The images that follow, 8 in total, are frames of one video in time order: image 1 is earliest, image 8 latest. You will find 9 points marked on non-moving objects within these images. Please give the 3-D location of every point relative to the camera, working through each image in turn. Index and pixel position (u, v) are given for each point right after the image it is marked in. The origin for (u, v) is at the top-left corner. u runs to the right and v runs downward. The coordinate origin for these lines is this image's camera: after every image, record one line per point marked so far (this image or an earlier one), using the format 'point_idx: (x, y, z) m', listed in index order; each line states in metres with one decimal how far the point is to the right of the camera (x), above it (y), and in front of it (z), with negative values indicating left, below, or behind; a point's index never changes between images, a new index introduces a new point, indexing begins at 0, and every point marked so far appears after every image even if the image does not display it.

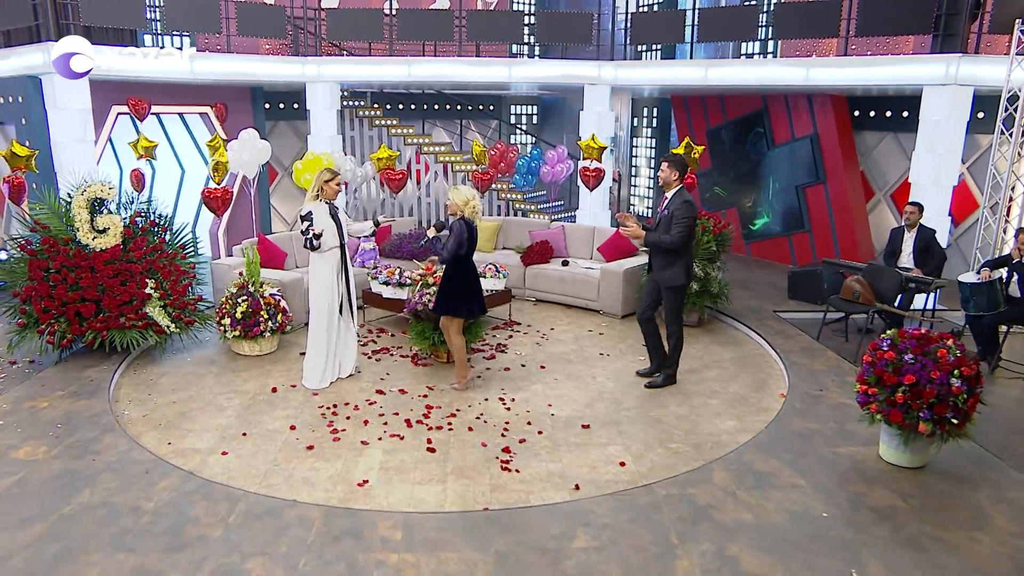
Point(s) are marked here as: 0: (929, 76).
0: (+4.6, +2.3, +7.6) m
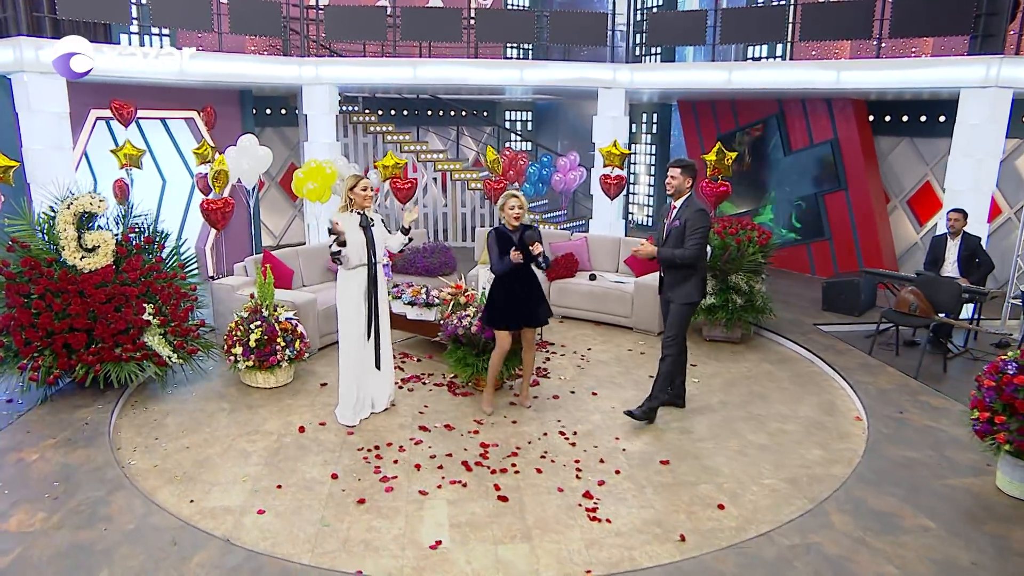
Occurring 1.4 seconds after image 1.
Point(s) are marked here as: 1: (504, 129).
0: (+4.9, +2.2, +7.3) m
1: (-0.2, +3.0, +13.1) m
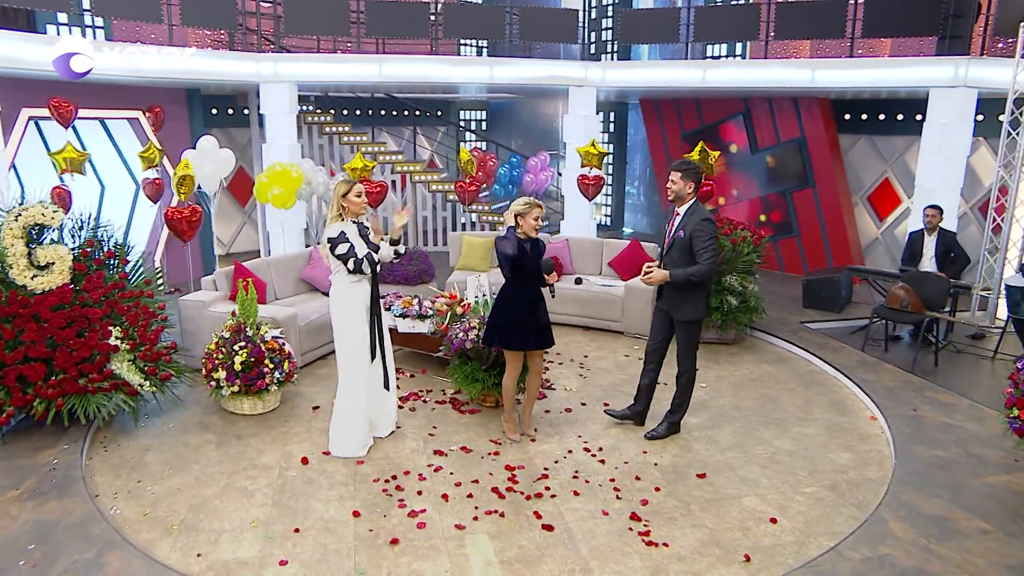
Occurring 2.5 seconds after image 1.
0: (+4.6, +2.3, +7.5) m
1: (-1.0, +2.9, +12.8) m
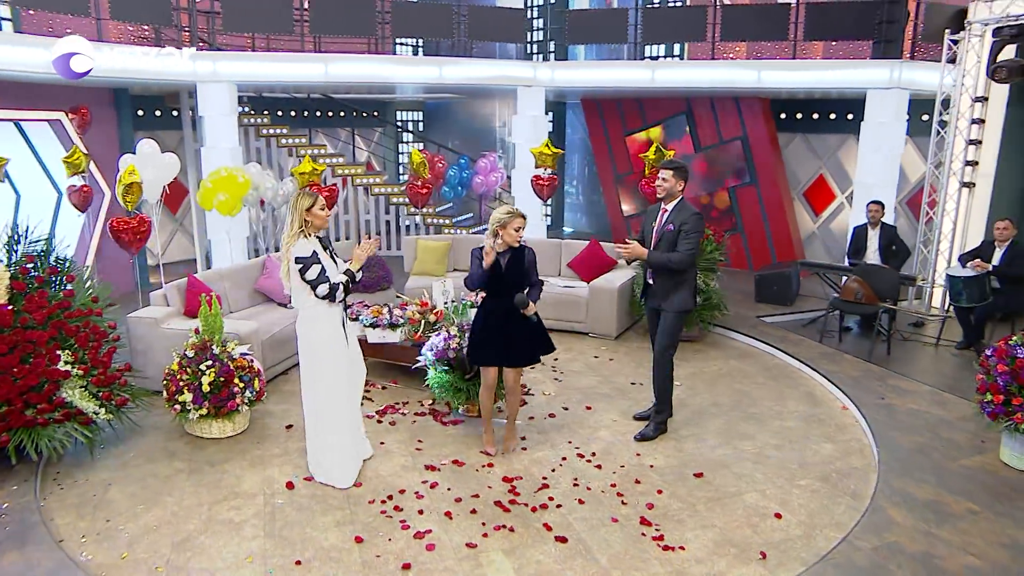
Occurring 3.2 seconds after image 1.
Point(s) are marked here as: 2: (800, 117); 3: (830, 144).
0: (+4.1, +2.4, +7.9) m
1: (-2.1, +2.8, +12.4) m
2: (+4.2, +2.5, +10.1) m
3: (+4.6, +2.1, +10.1) m
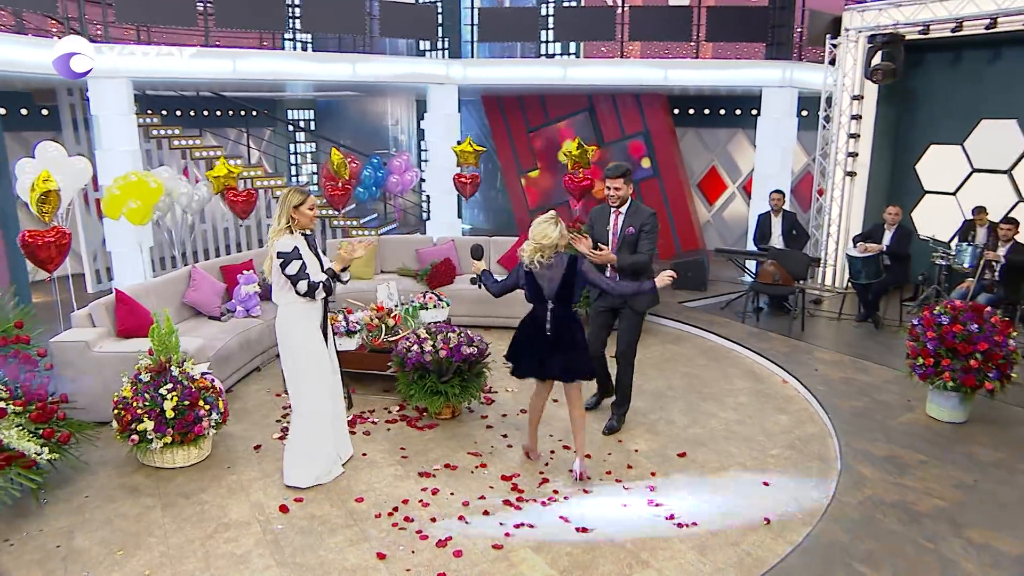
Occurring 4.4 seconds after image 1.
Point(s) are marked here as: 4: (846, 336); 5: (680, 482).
0: (+3.2, +2.6, +8.6) m
1: (-3.8, +2.7, +11.9) m
2: (+2.8, +2.8, +10.8) m
3: (+3.2, +2.4, +10.9) m
4: (+3.5, -0.5, +7.2) m
5: (+1.1, -1.2, +4.4) m
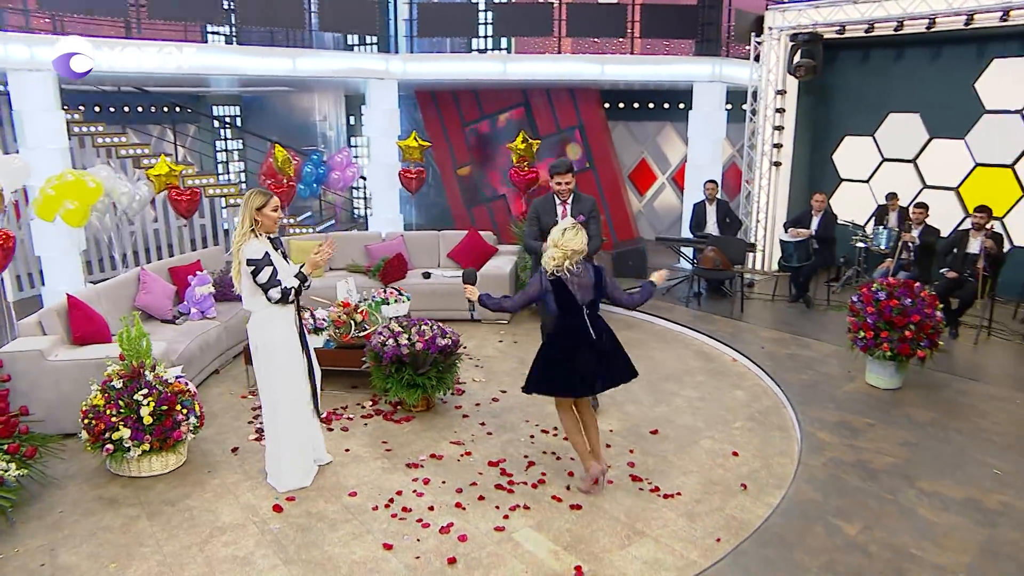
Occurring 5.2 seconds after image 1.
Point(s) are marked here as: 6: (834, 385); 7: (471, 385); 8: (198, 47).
0: (+2.4, +2.8, +9.1) m
1: (-4.9, +2.7, +11.4) m
2: (+1.8, +2.9, +11.2) m
3: (+2.2, +2.6, +11.3) m
4: (+3.0, -0.3, +7.7) m
5: (+1.0, -1.1, +4.6) m
6: (+2.6, -0.8, +5.6) m
7: (-0.3, -0.8, +5.9) m
8: (-3.4, +2.6, +7.4) m
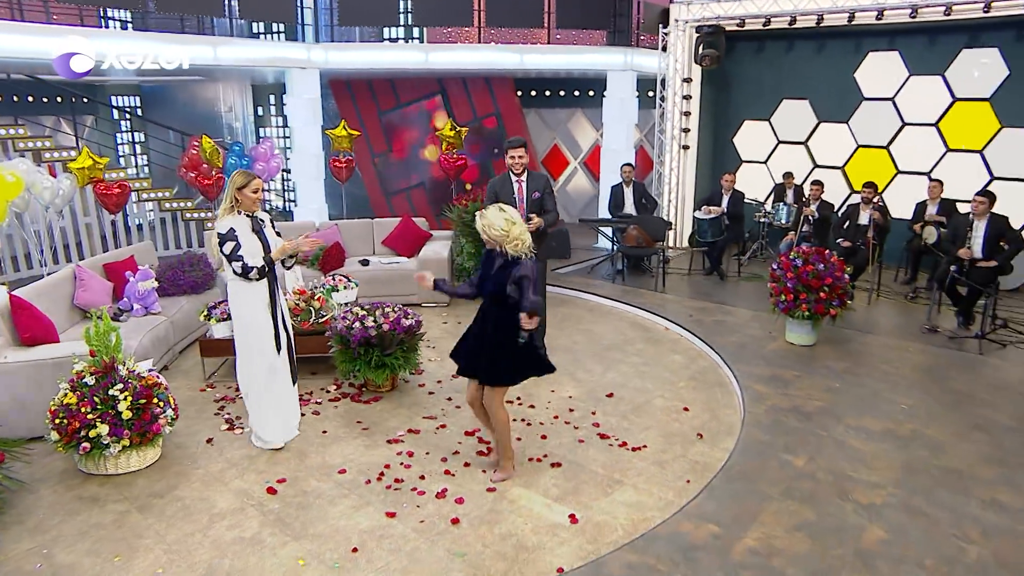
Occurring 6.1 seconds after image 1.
0: (+1.4, +3.1, +9.6) m
1: (-6.2, +2.7, +10.8) m
2: (+0.4, +3.2, +11.6) m
3: (+0.9, +2.9, +11.7) m
4: (+2.3, 0.0, +8.4) m
5: (+0.8, -0.9, +5.1) m
6: (+2.2, -0.5, +6.2) m
7: (-0.7, -0.7, +6.1) m
8: (-4.1, +2.6, +7.1) m
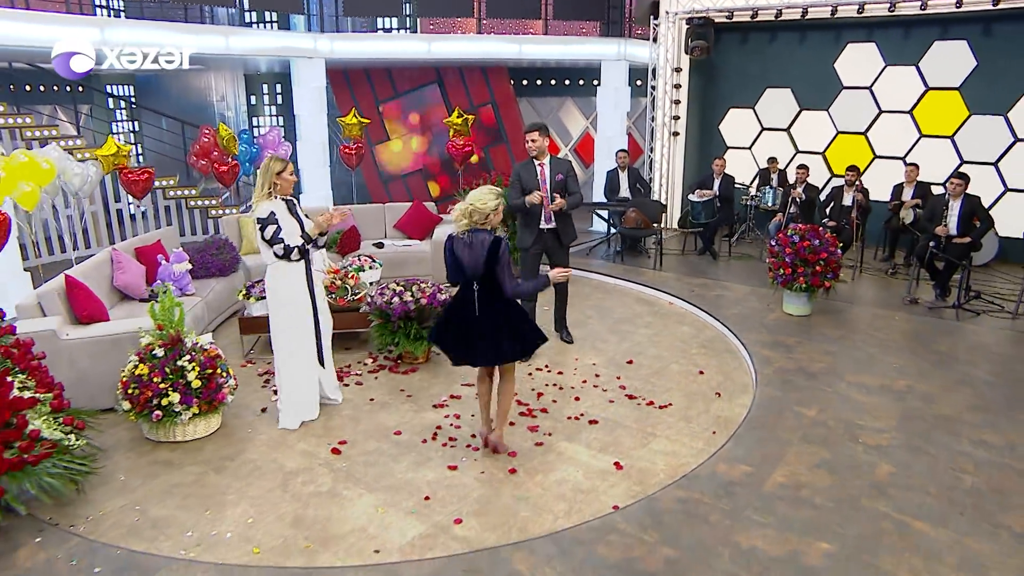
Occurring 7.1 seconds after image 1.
0: (+1.4, +3.4, +9.9) m
1: (-6.3, +2.8, +10.8) m
2: (+0.3, +3.5, +11.9) m
3: (+0.7, +3.2, +12.1) m
4: (+2.3, +0.3, +8.8) m
5: (+1.0, -0.7, +5.5) m
6: (+2.4, -0.3, +6.7) m
7: (-0.5, -0.5, +6.4) m
8: (-4.0, +2.8, +7.2) m
